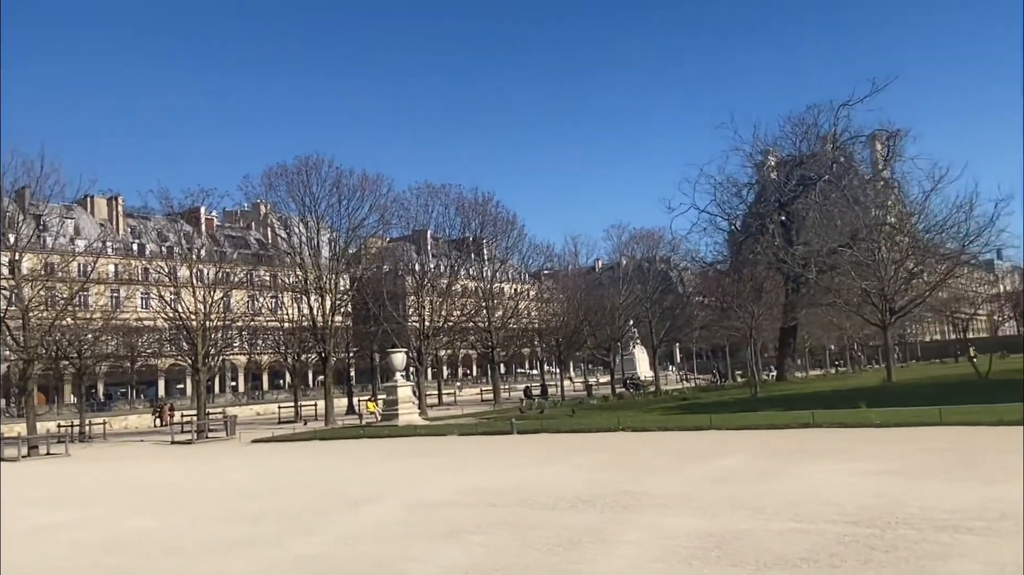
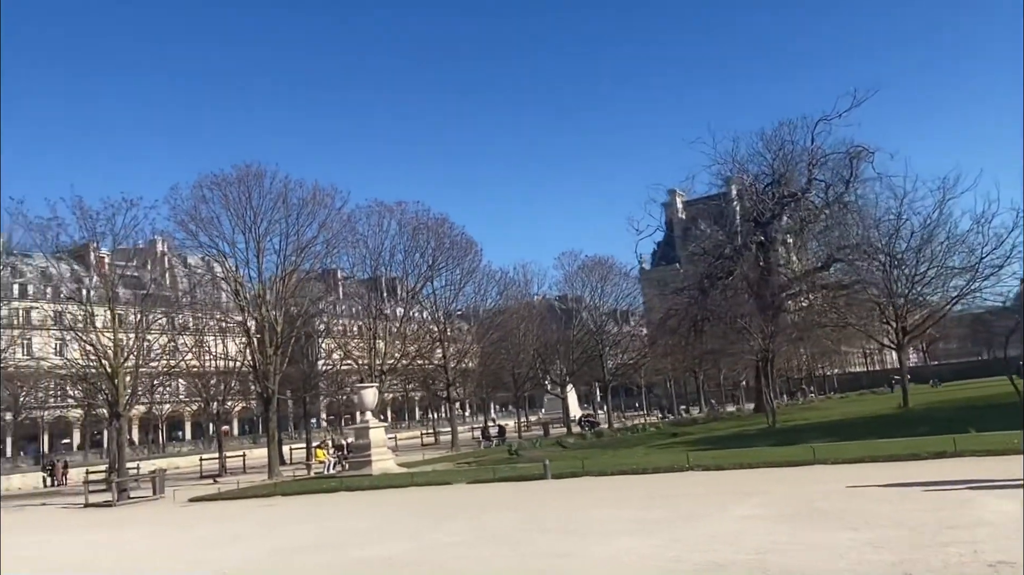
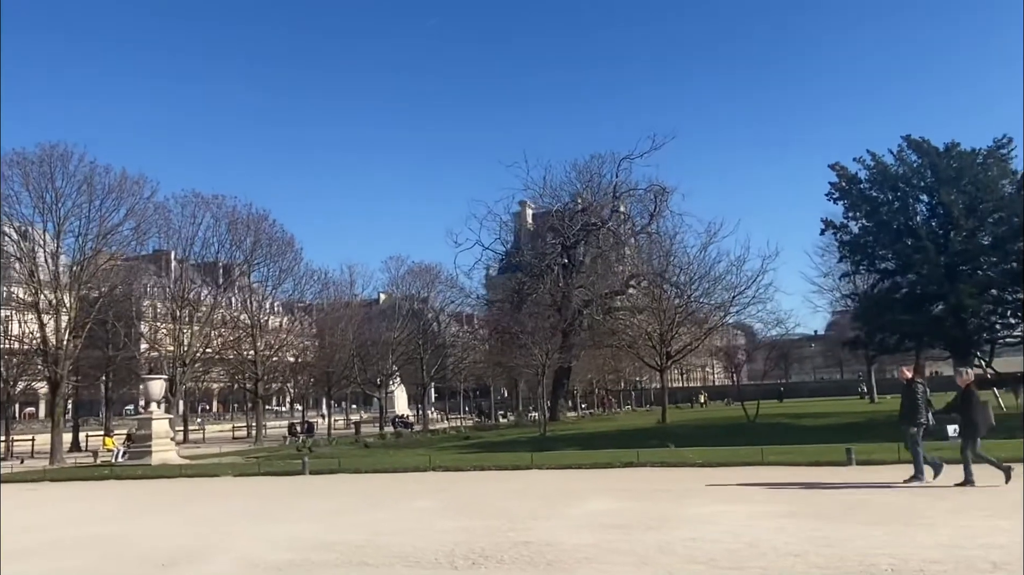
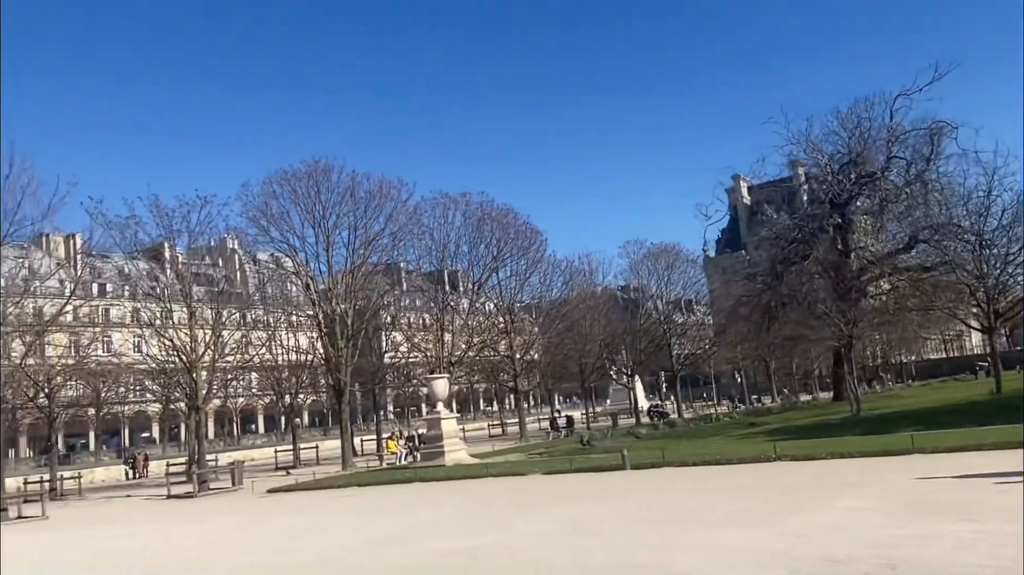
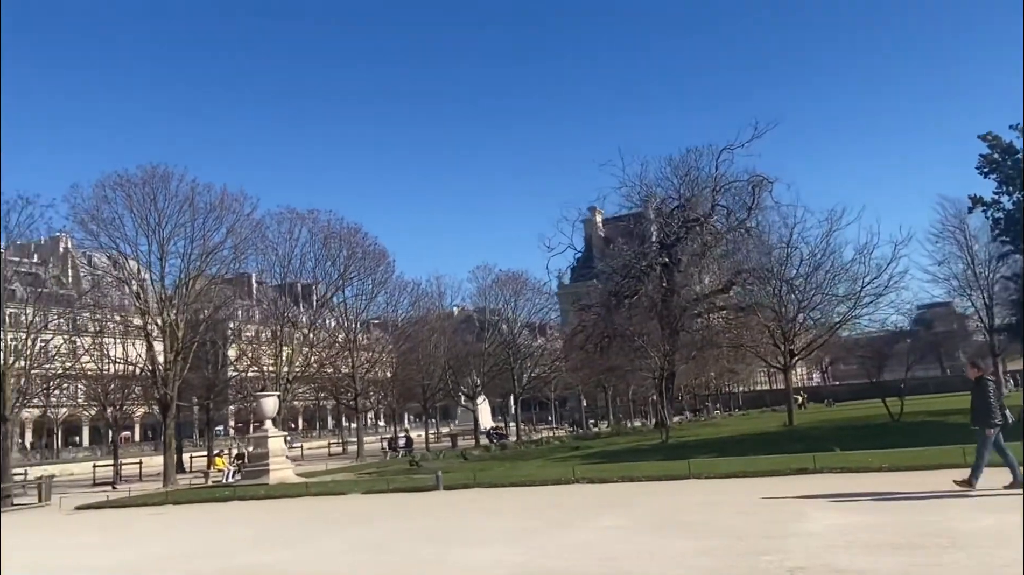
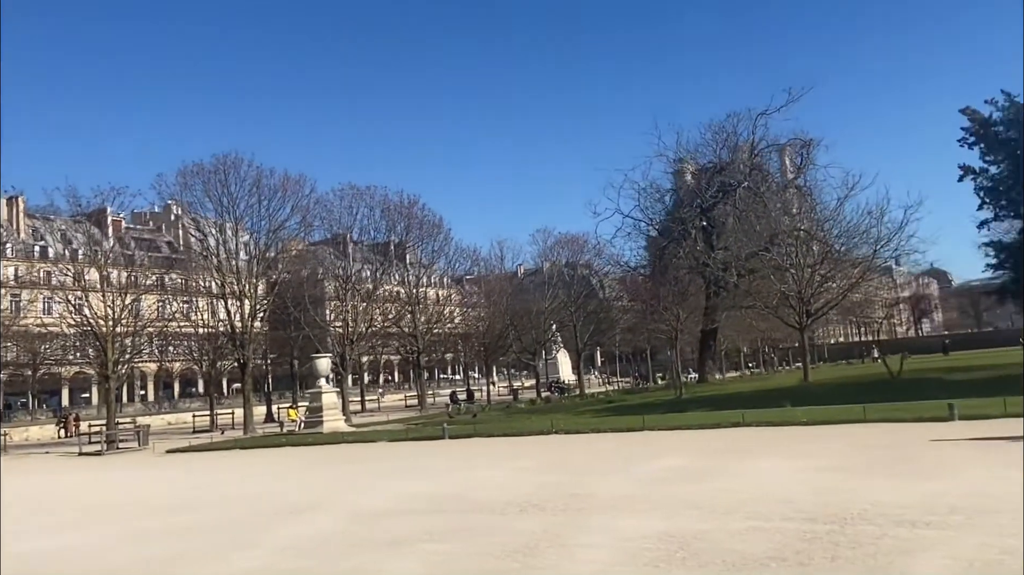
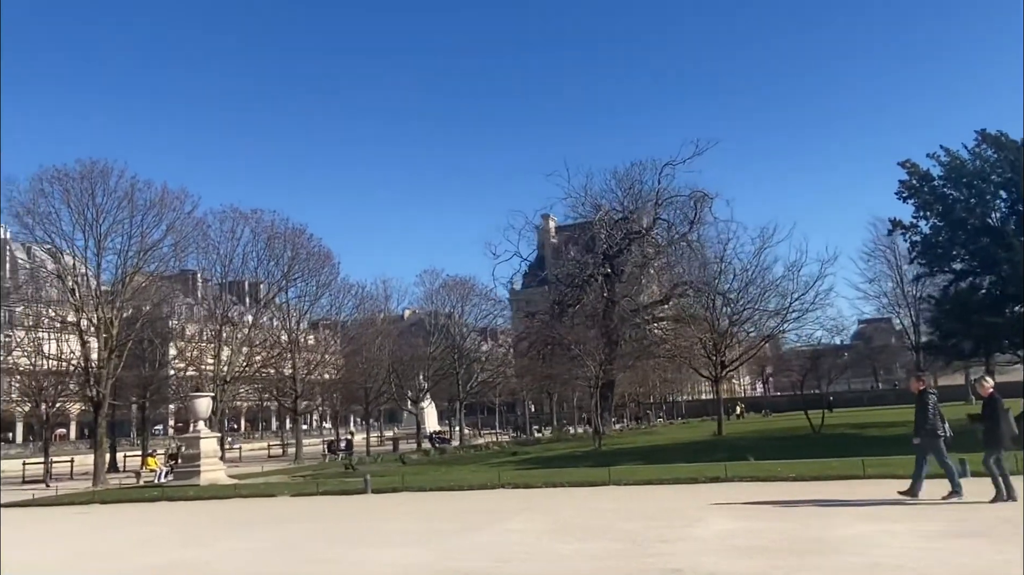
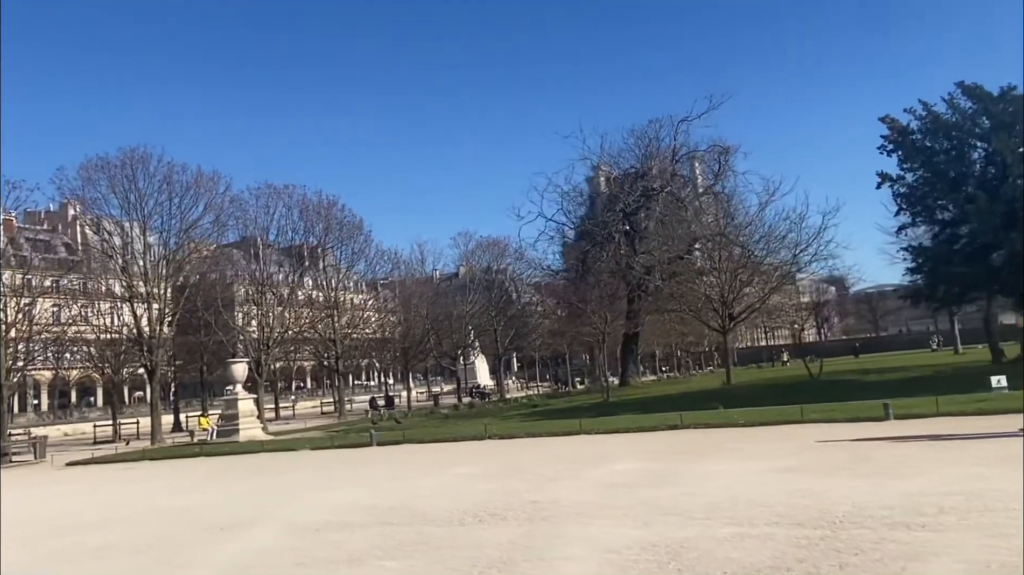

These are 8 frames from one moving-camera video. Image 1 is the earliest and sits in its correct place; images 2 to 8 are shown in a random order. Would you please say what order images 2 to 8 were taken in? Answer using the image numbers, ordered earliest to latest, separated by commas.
6, 8, 3, 7, 5, 2, 4
